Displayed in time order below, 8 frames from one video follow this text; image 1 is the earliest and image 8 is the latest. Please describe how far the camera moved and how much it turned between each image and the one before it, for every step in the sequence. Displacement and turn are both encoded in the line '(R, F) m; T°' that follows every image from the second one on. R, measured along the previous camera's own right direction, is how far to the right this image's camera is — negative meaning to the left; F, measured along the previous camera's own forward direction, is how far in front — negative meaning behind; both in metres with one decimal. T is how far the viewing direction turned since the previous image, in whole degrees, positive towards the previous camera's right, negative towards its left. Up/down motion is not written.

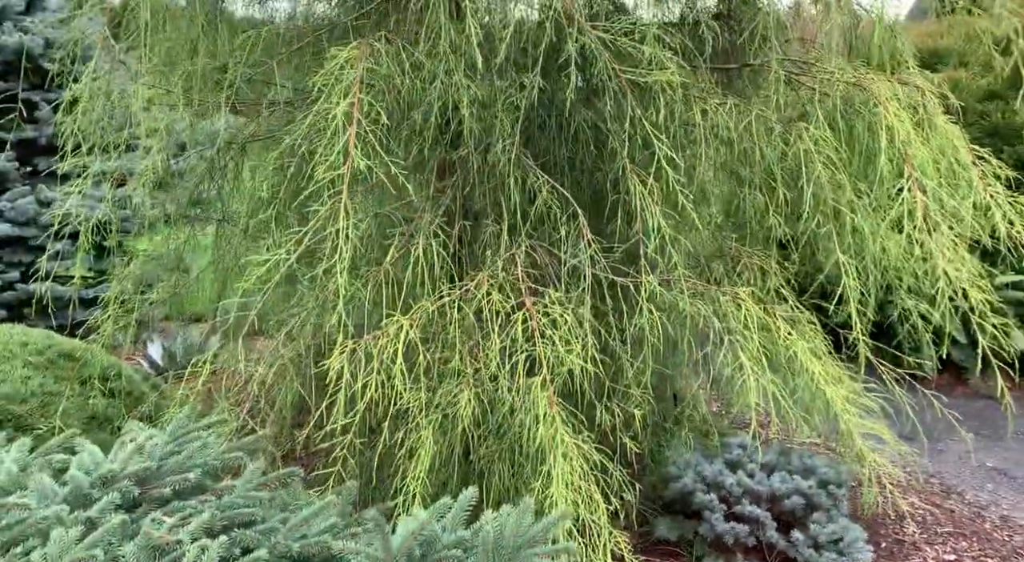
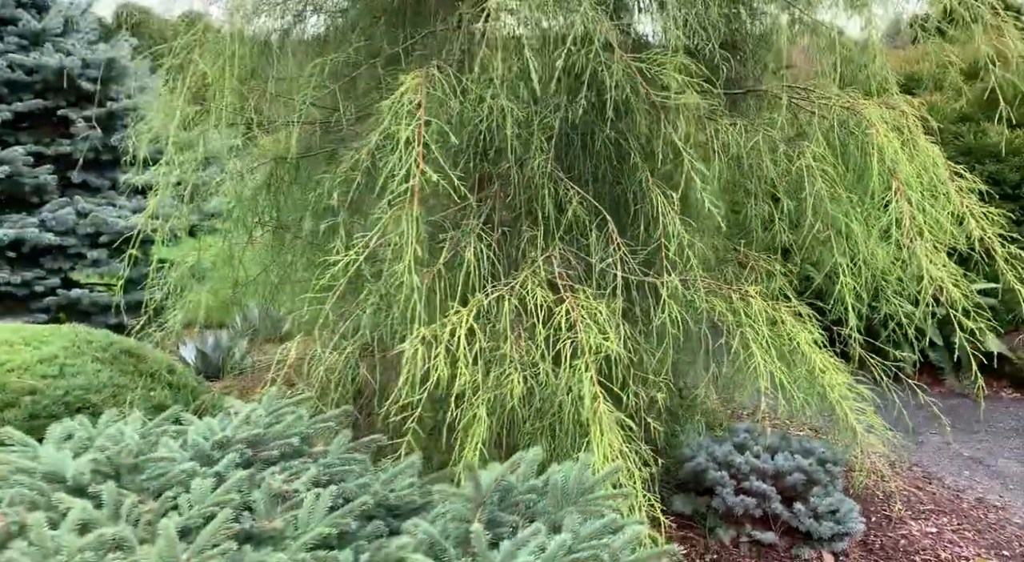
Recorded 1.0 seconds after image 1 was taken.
(-0.2, -0.4) m; +1°
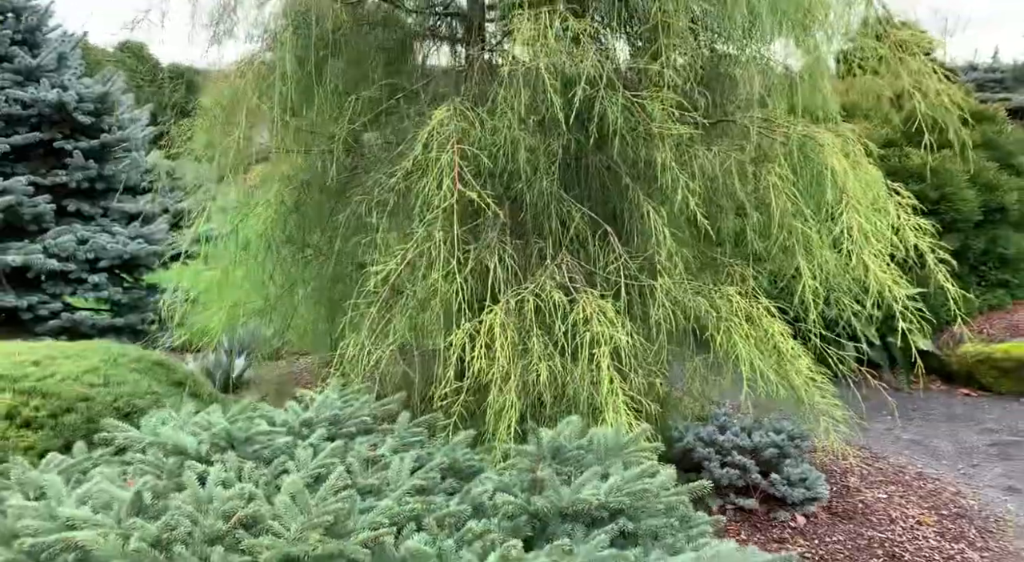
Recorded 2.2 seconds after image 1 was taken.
(-0.3, -0.5) m; +4°
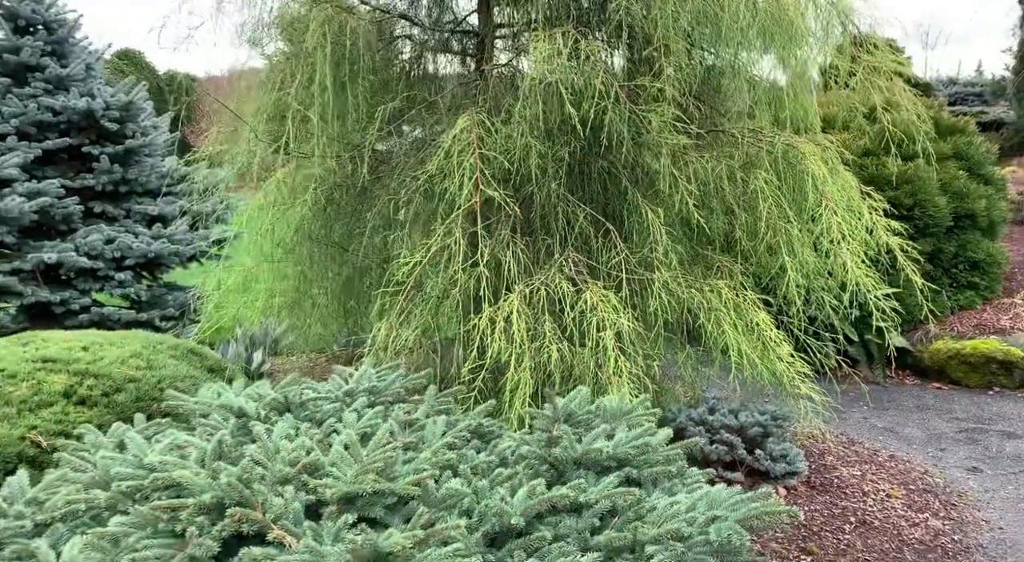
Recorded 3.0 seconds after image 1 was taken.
(-0.1, -0.4) m; +1°
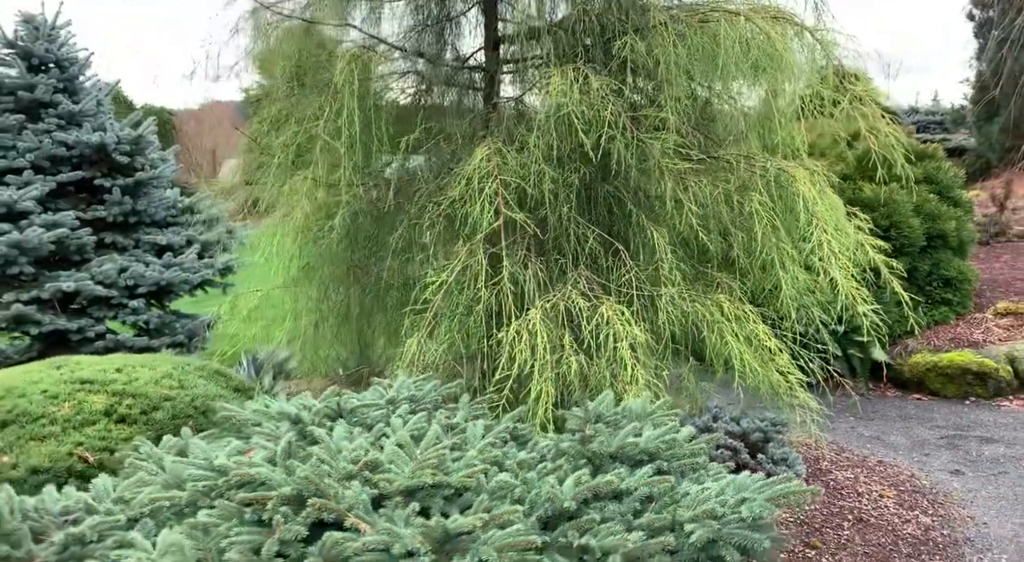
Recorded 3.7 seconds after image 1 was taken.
(-0.2, -0.3) m; +2°
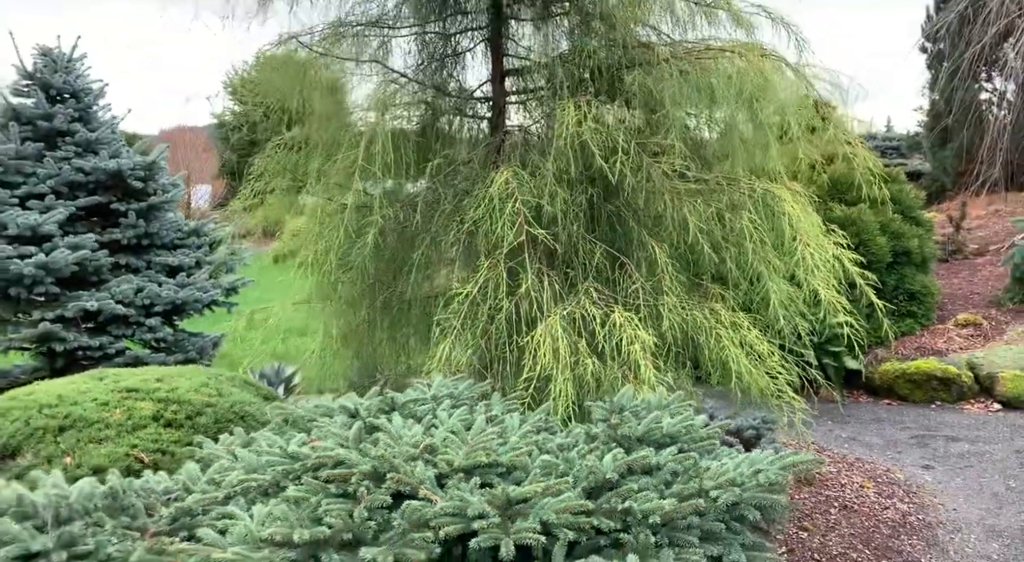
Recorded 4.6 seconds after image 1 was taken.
(-0.3, -0.4) m; +2°
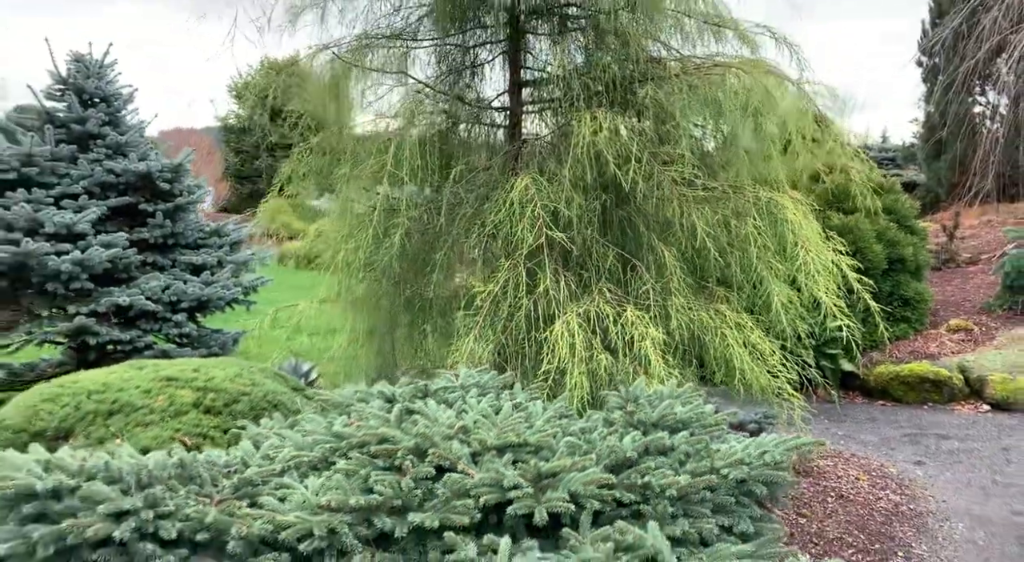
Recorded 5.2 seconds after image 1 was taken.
(-0.1, -0.3) m; 0°
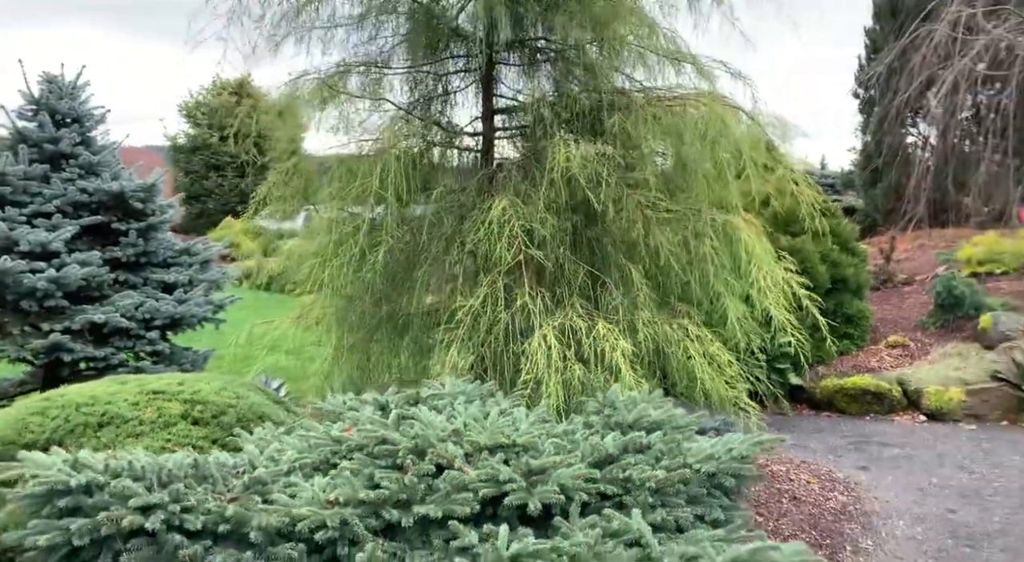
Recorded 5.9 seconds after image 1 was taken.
(-0.2, -0.3) m; +3°
